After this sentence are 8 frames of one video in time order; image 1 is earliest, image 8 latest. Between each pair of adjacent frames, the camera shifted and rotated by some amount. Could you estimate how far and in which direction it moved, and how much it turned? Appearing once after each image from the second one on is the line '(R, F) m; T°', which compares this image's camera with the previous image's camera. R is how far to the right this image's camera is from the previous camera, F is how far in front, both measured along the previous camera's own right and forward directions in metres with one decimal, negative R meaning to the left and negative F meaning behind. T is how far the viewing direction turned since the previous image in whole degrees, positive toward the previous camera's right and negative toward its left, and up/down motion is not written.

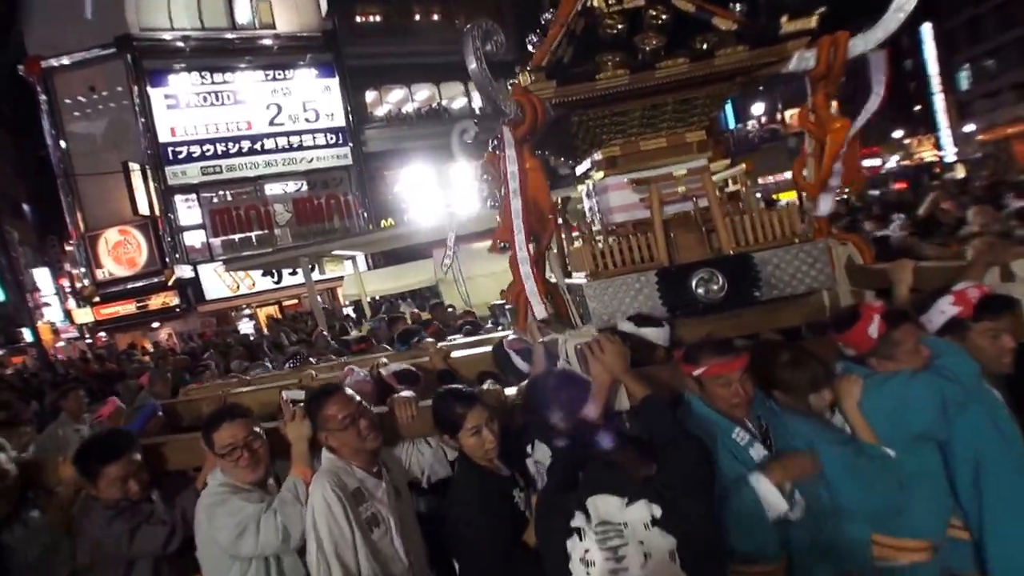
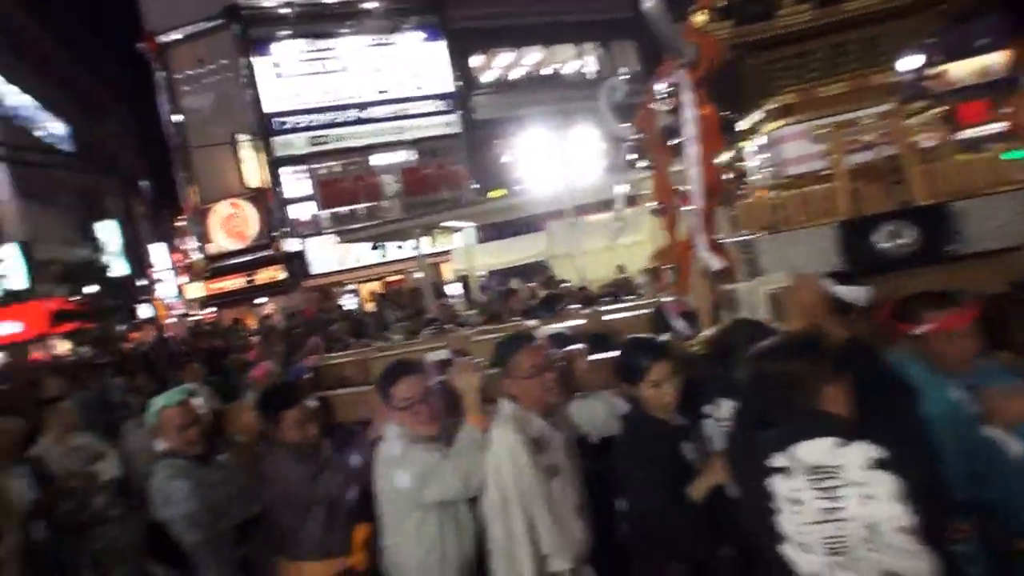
(-0.5, +0.1) m; -6°
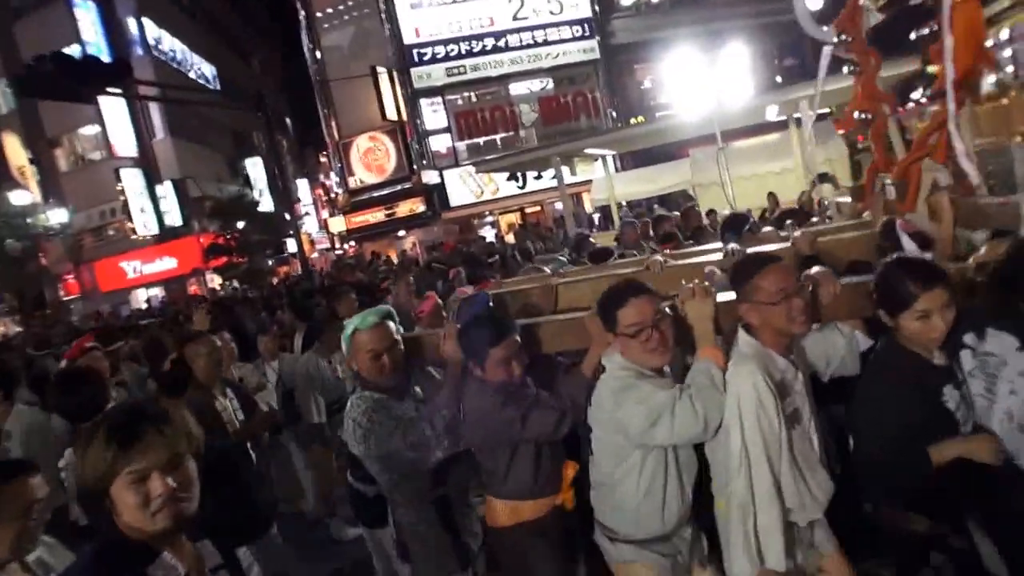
(-0.5, +0.2) m; -9°
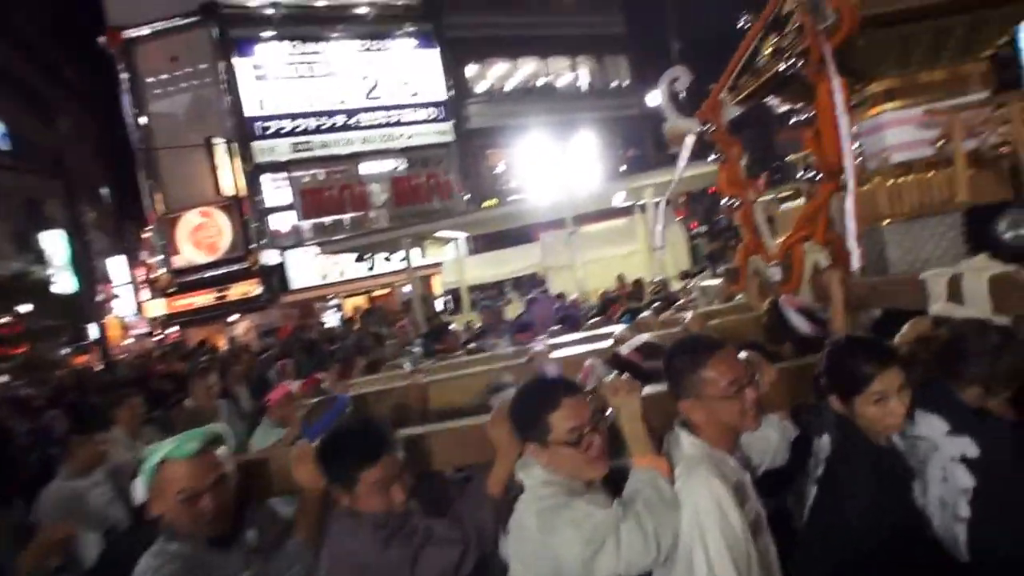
(-0.1, +0.5) m; +13°
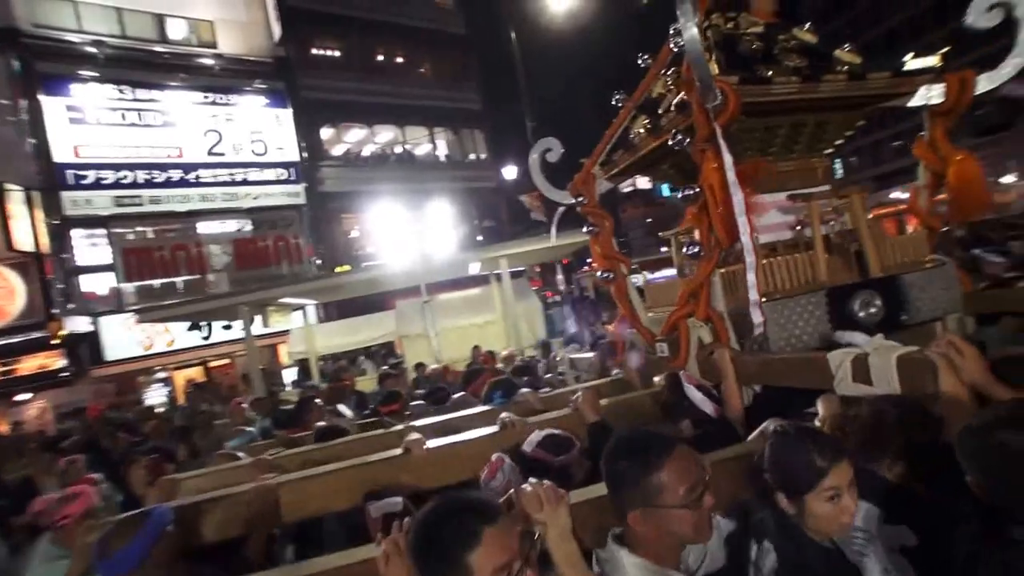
(-0.1, +0.4) m; +13°
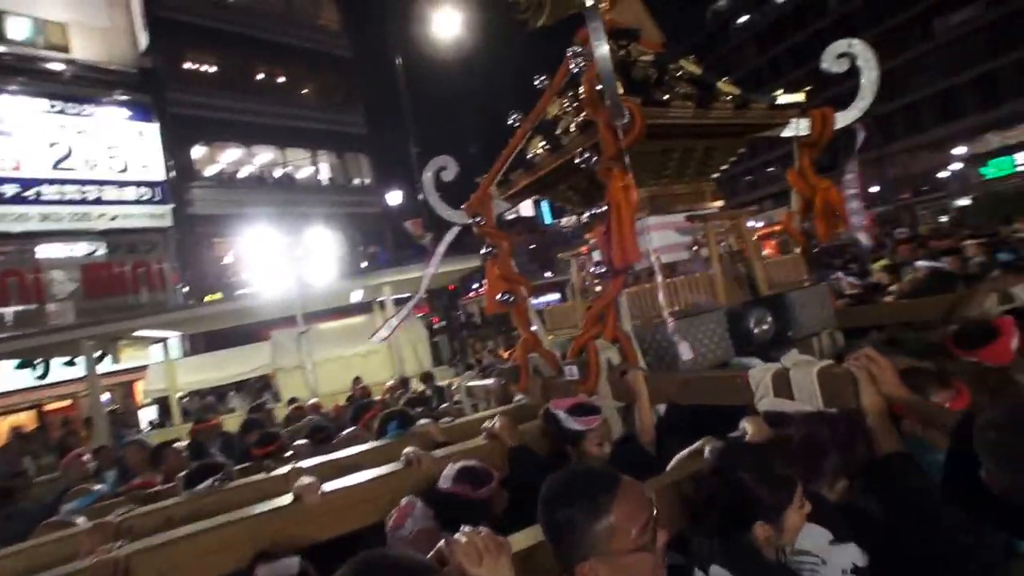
(-0.1, +0.2) m; +10°
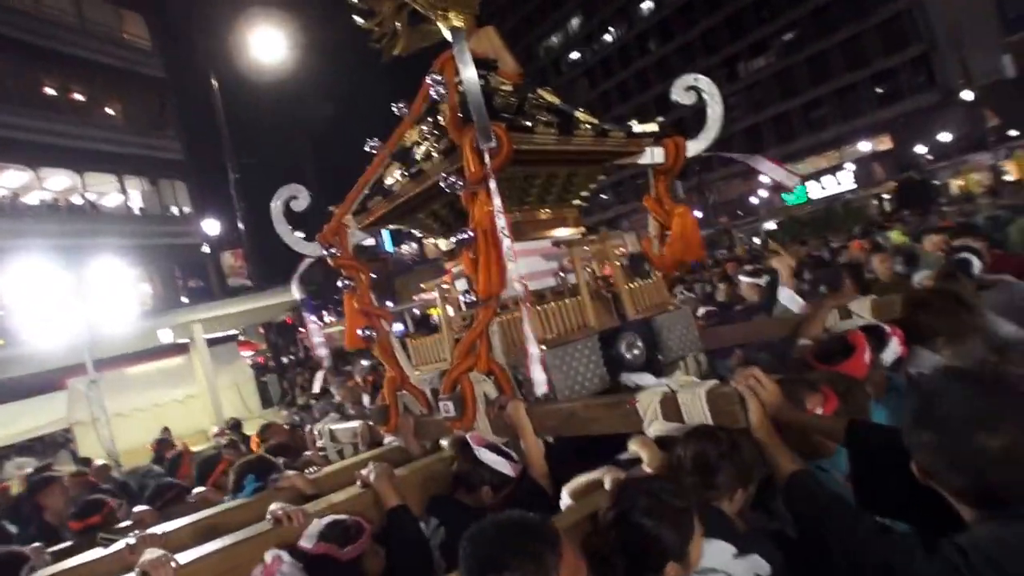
(-0.2, +0.2) m; +14°
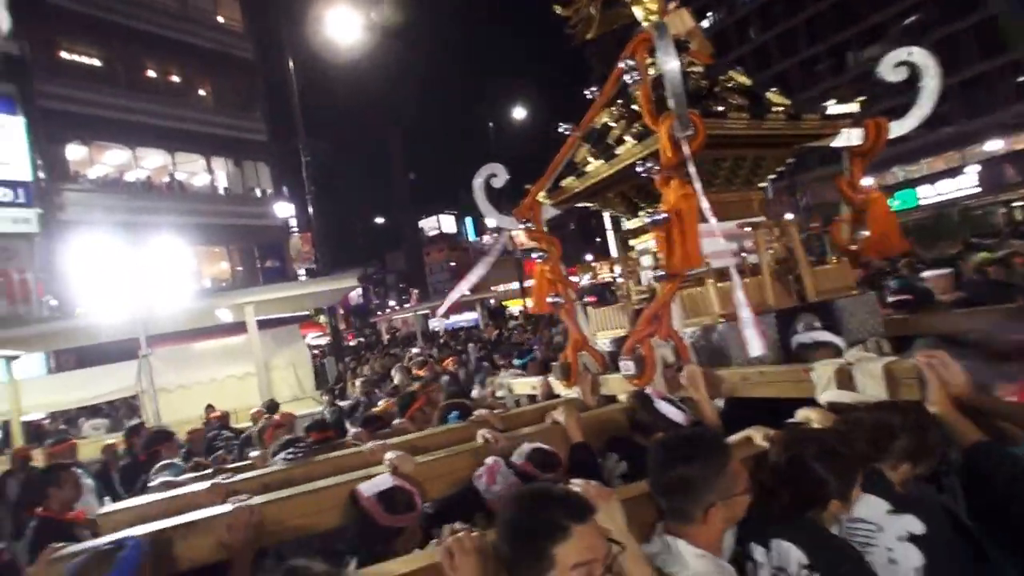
(-0.8, -0.4) m; -5°
